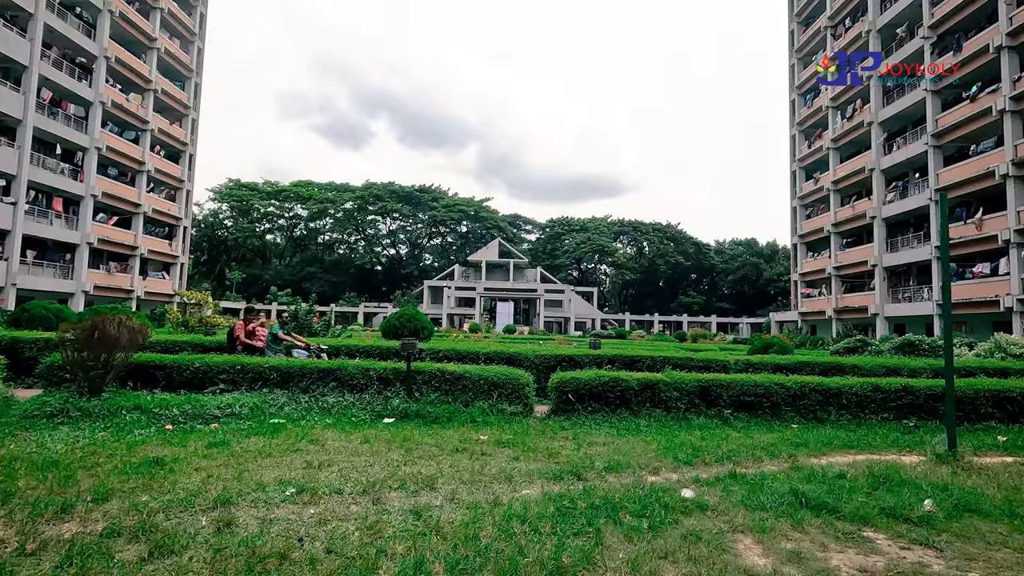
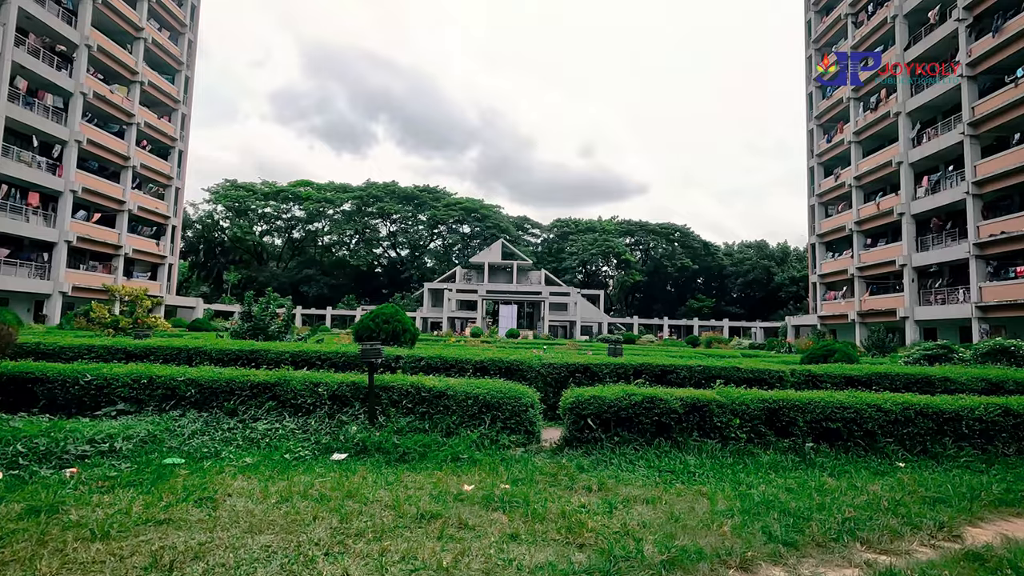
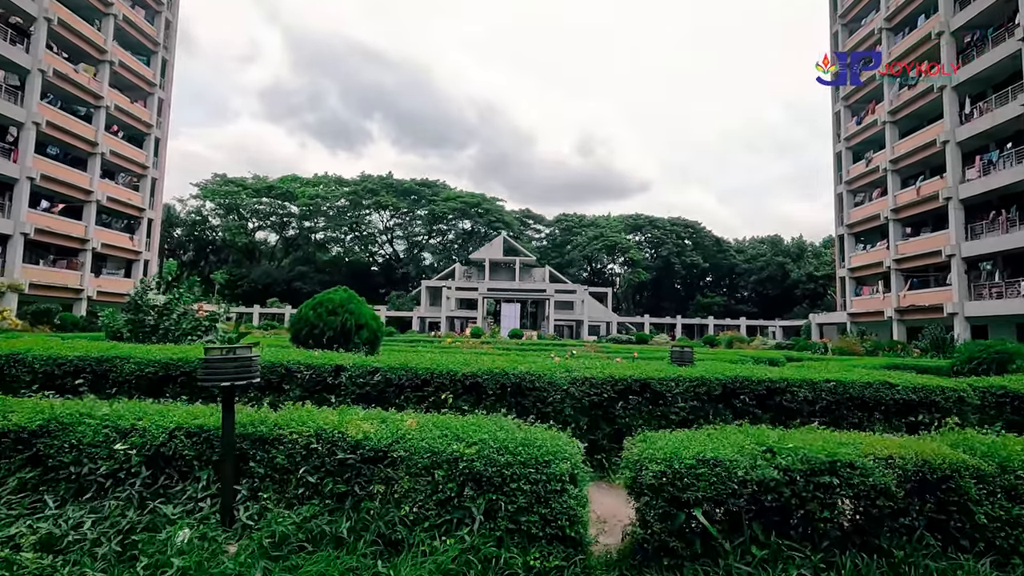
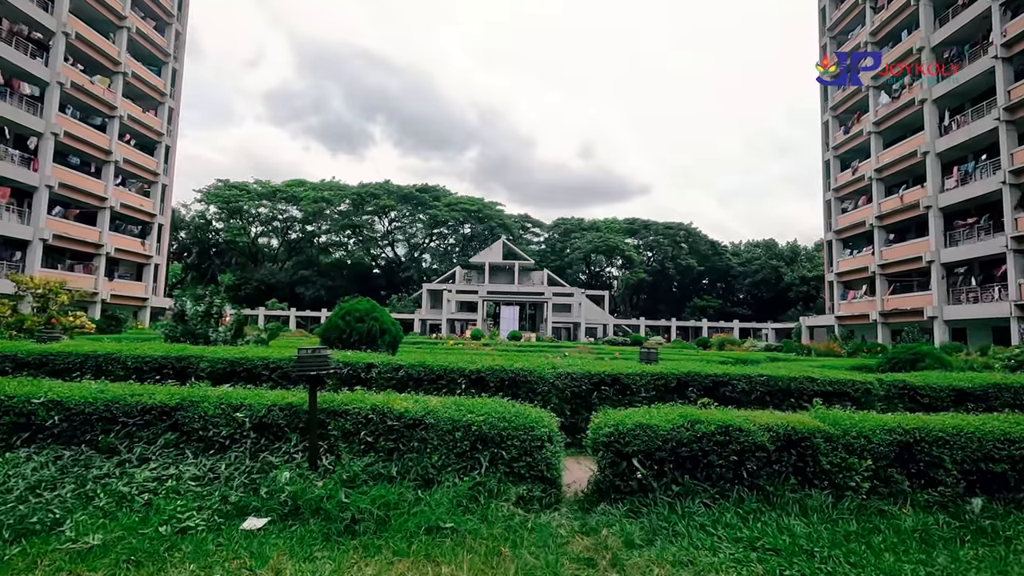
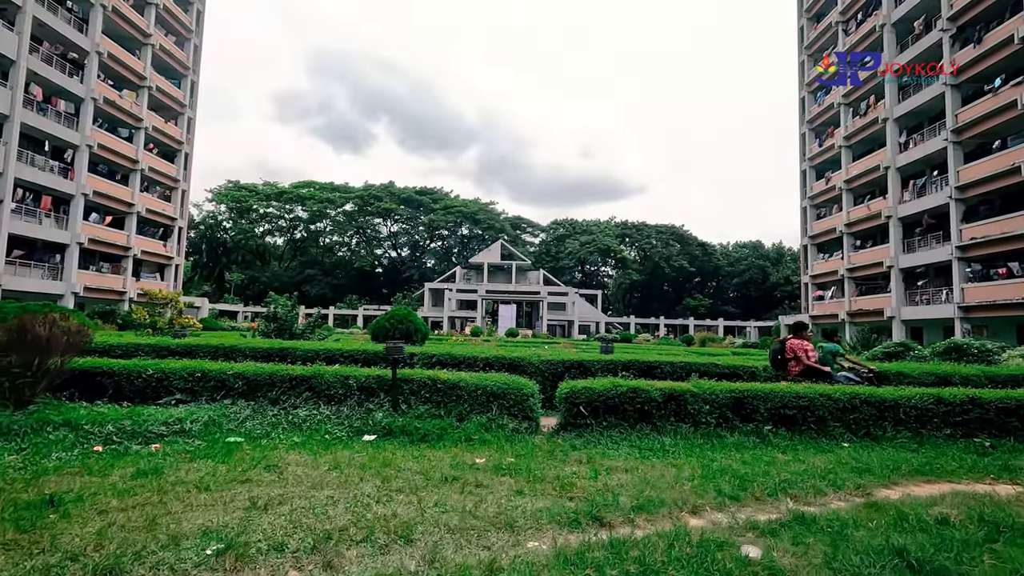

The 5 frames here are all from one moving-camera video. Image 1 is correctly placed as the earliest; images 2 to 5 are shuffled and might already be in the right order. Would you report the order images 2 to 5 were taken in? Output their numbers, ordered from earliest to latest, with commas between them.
5, 2, 4, 3
